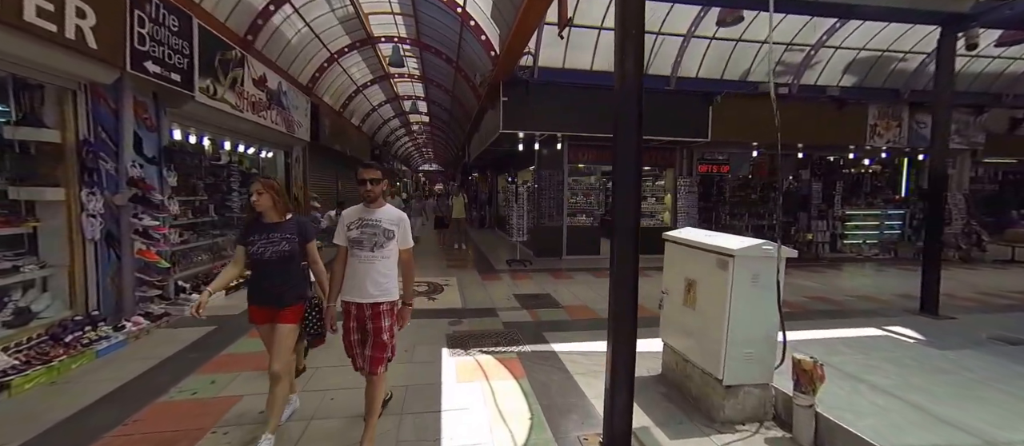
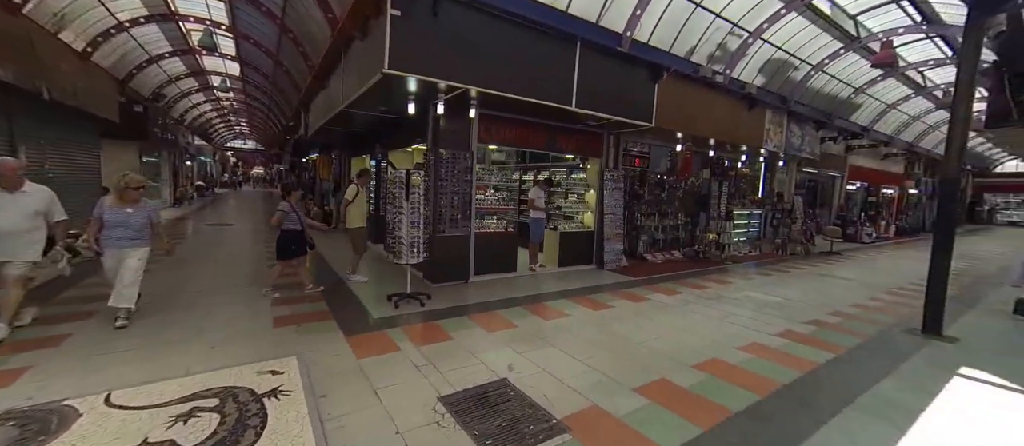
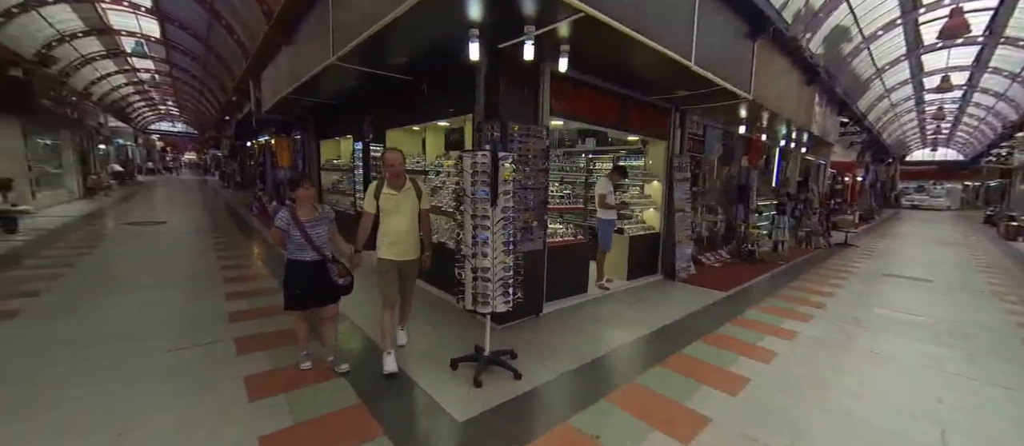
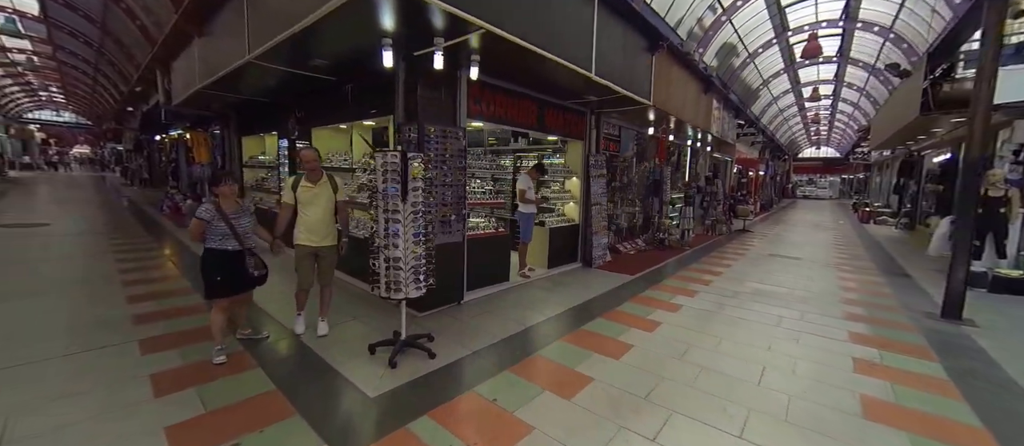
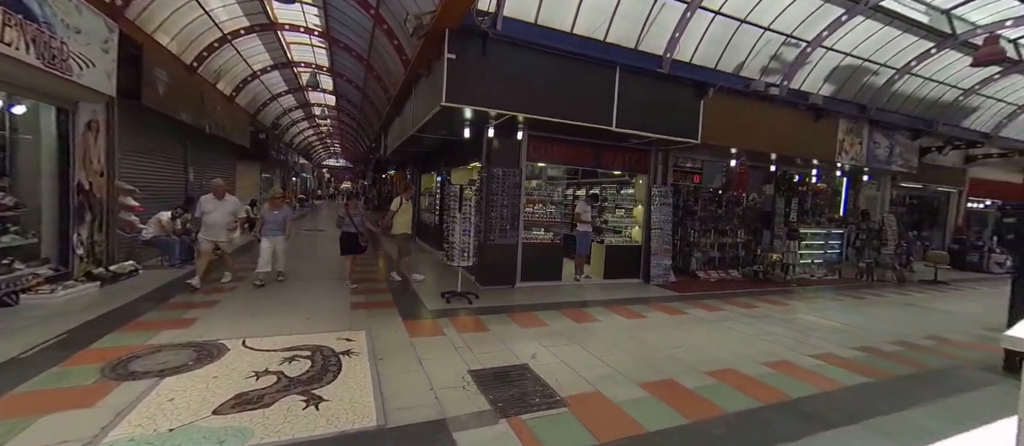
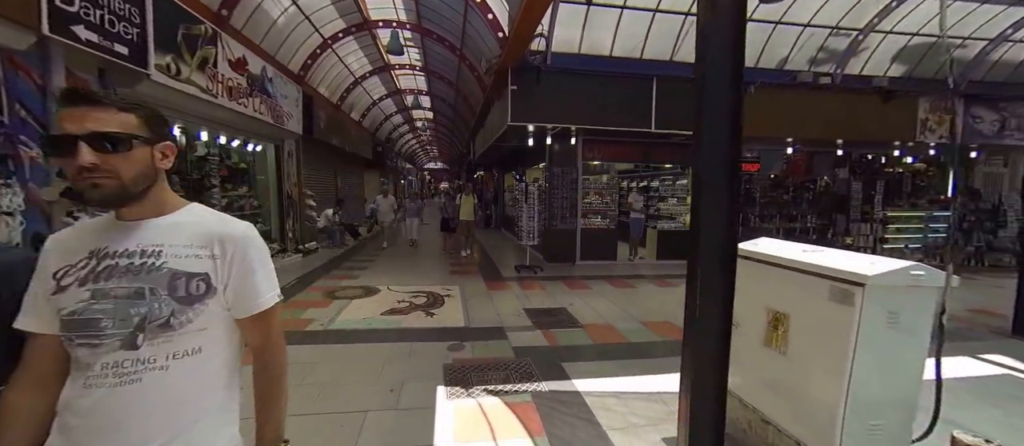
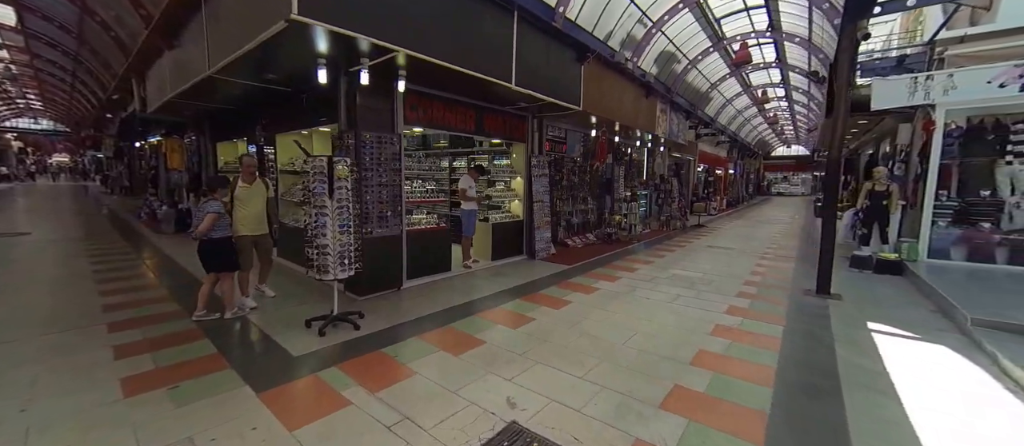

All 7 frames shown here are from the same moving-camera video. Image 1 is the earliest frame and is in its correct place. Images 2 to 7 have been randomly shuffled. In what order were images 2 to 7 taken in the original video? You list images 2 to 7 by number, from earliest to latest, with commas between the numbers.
6, 5, 2, 7, 4, 3
